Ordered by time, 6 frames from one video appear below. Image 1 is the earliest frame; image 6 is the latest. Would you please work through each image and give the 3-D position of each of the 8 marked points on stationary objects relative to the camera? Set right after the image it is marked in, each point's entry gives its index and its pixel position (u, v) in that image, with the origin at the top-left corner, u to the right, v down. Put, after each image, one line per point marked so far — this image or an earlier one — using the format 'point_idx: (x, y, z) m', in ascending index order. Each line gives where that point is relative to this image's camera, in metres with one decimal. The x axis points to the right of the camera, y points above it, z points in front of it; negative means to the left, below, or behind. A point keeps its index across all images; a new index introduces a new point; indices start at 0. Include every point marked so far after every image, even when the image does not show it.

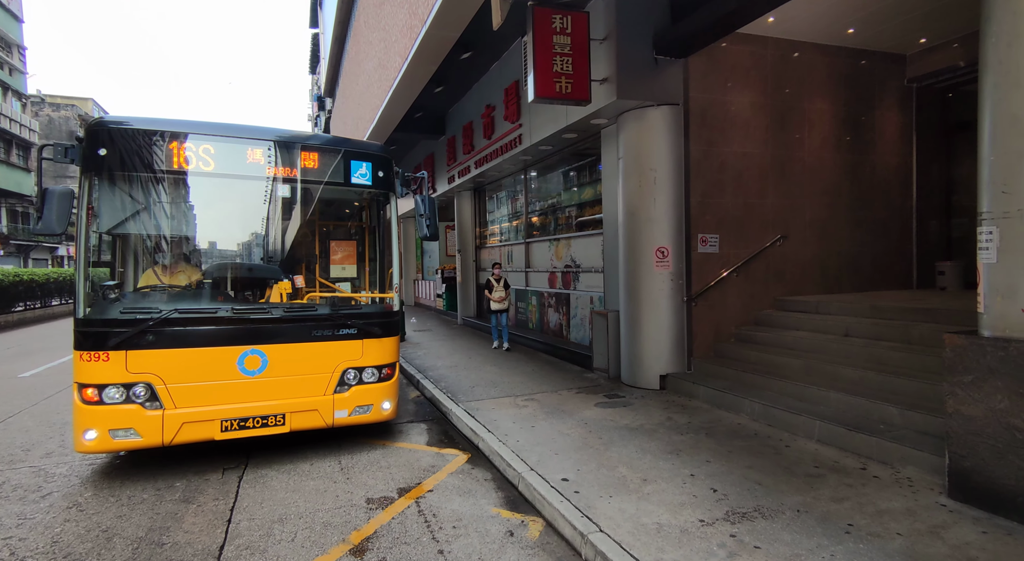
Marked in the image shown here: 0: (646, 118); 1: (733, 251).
0: (+1.7, +2.0, +6.7) m
1: (+2.9, +0.4, +7.1) m
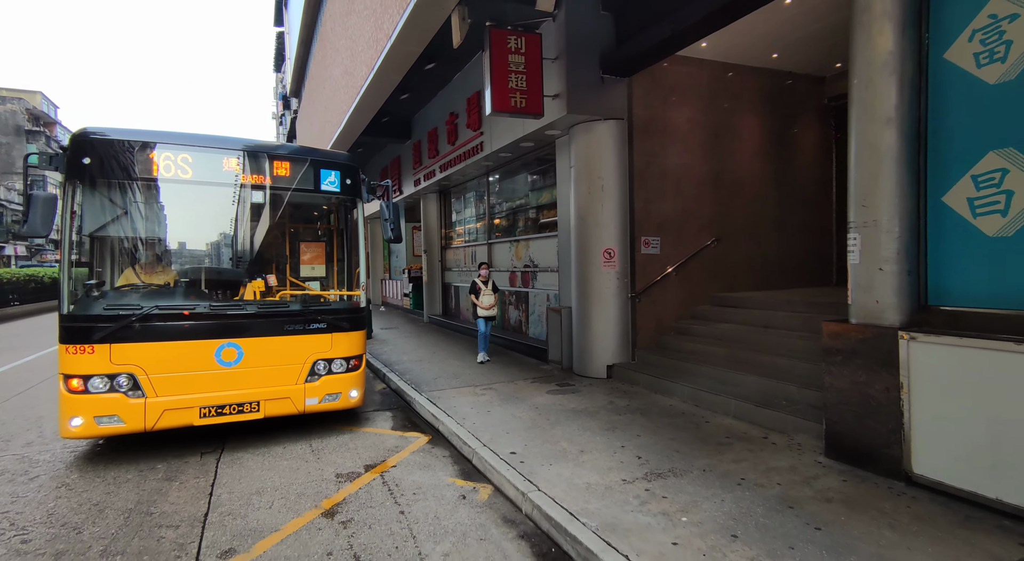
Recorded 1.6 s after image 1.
0: (+1.1, +2.1, +7.4) m
1: (+2.3, +0.4, +7.9) m
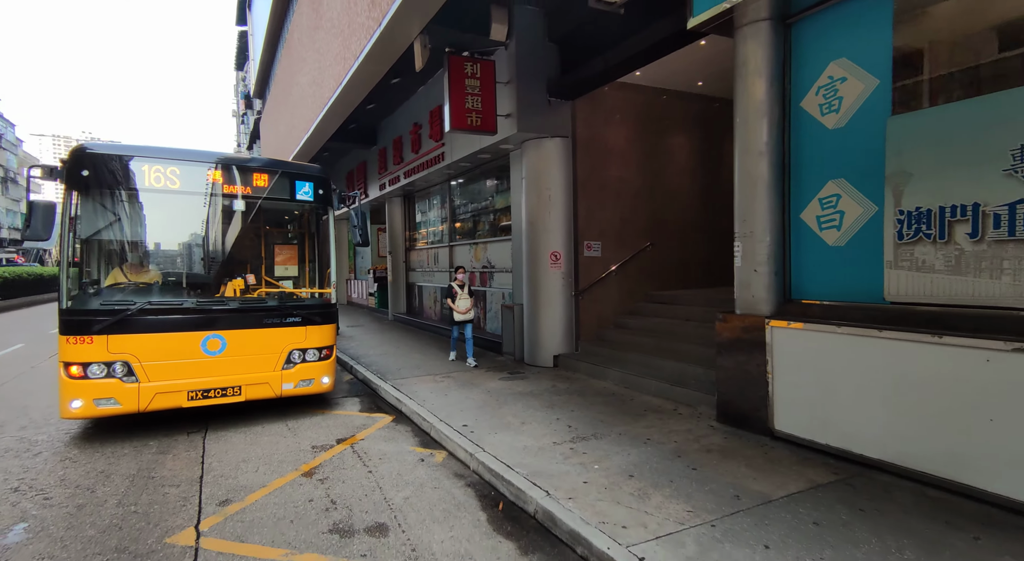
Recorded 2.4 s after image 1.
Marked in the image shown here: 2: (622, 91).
0: (+0.5, +2.1, +8.4) m
1: (+1.6, +0.4, +8.9) m
2: (+1.8, +3.1, +8.9) m
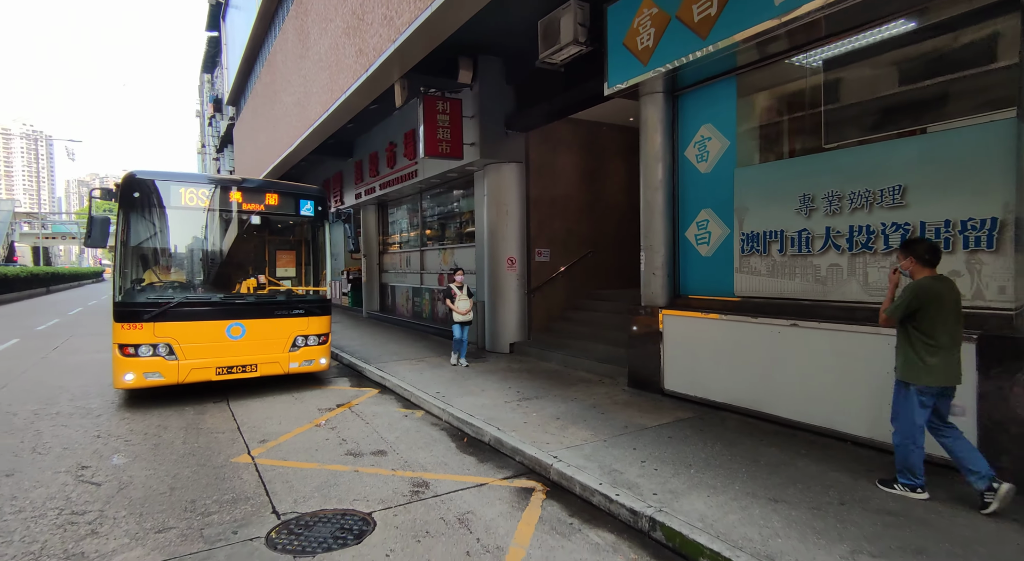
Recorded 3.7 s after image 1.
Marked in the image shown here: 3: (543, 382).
0: (-0.2, +2.1, +10.1) m
1: (+0.9, +0.4, +10.7) m
2: (+1.1, +3.1, +10.7) m
3: (+0.4, -1.4, +7.8) m
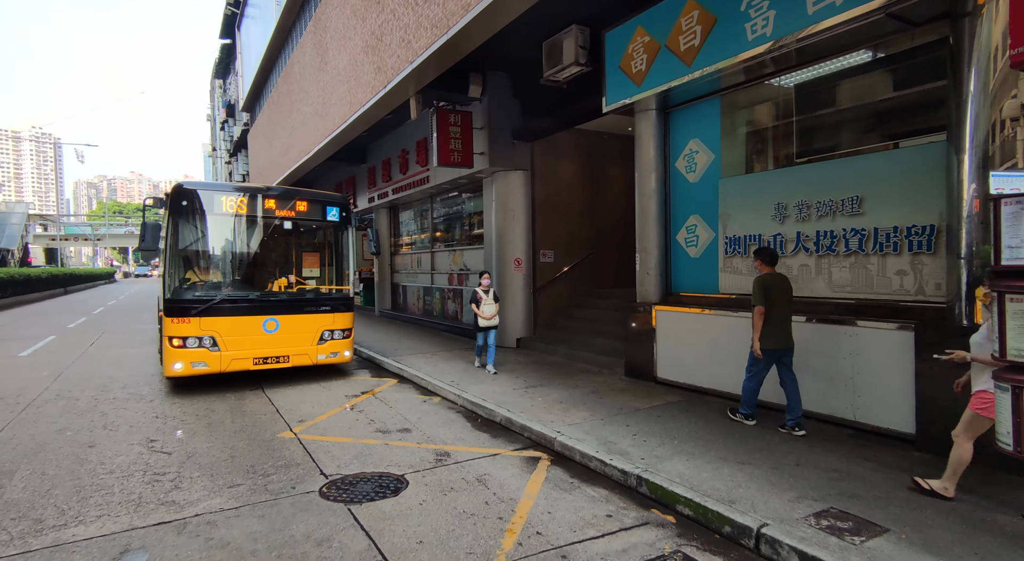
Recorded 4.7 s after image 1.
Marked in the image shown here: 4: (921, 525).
0: (-0.1, +2.1, +10.8) m
1: (+1.1, +0.4, +11.4) m
2: (+1.2, +3.1, +11.5) m
3: (+0.5, -1.4, +8.5) m
4: (+2.6, -1.6, +3.5) m
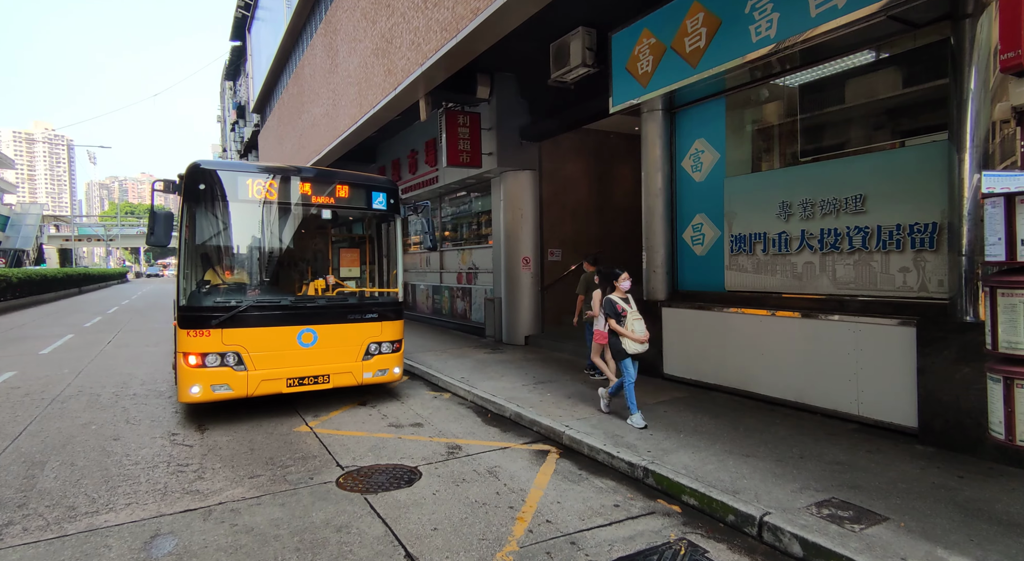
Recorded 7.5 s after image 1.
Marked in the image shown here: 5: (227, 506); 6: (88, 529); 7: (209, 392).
0: (+0.1, +2.1, +11.0) m
1: (+1.2, +0.5, +11.5) m
2: (+1.4, +3.1, +11.6) m
3: (+0.7, -1.4, +8.6) m
4: (+2.7, -1.5, +3.6) m
5: (-2.1, -1.7, +4.0) m
6: (-2.9, -1.7, +3.7) m
7: (-4.5, -1.3, +7.9) m
